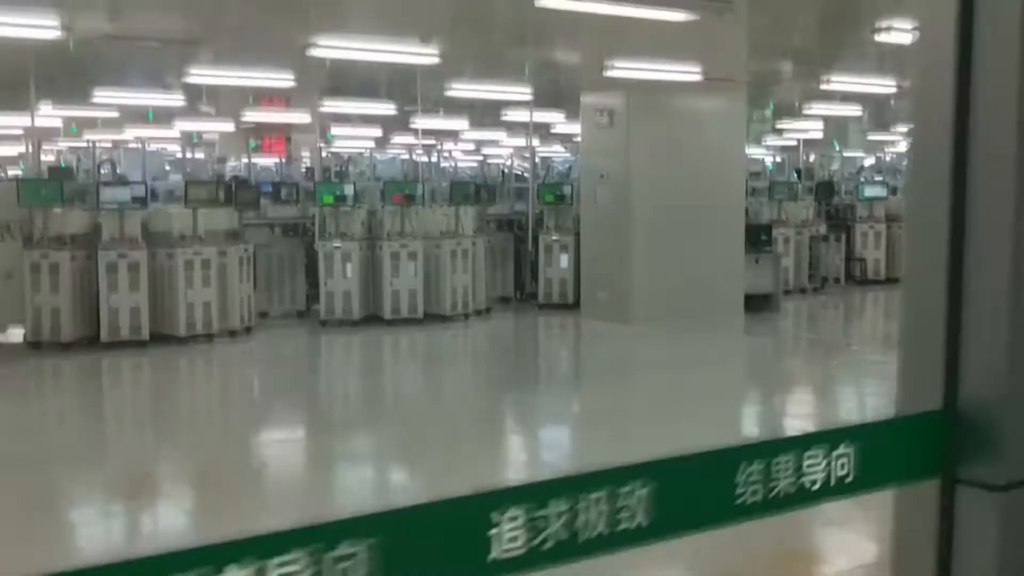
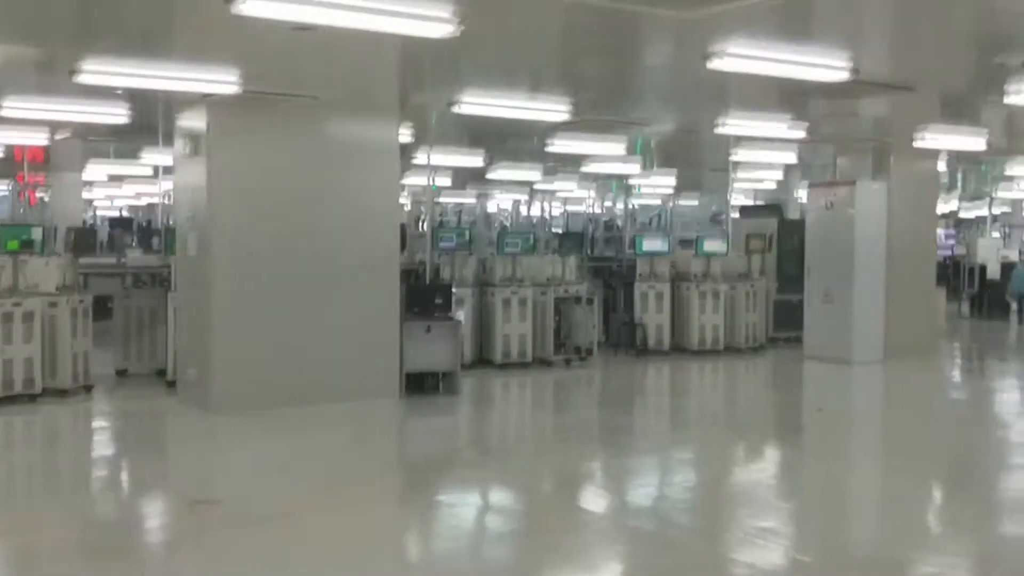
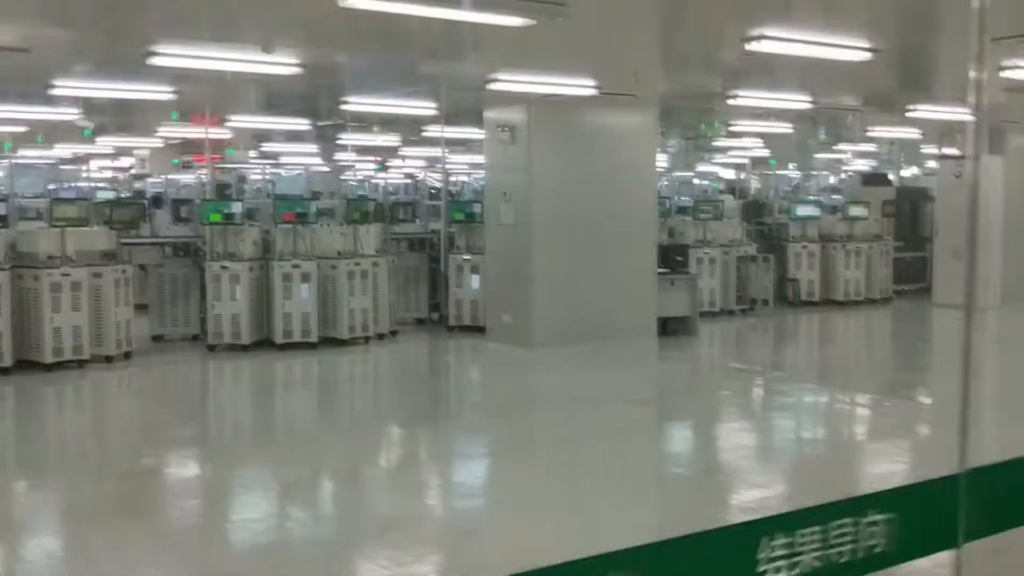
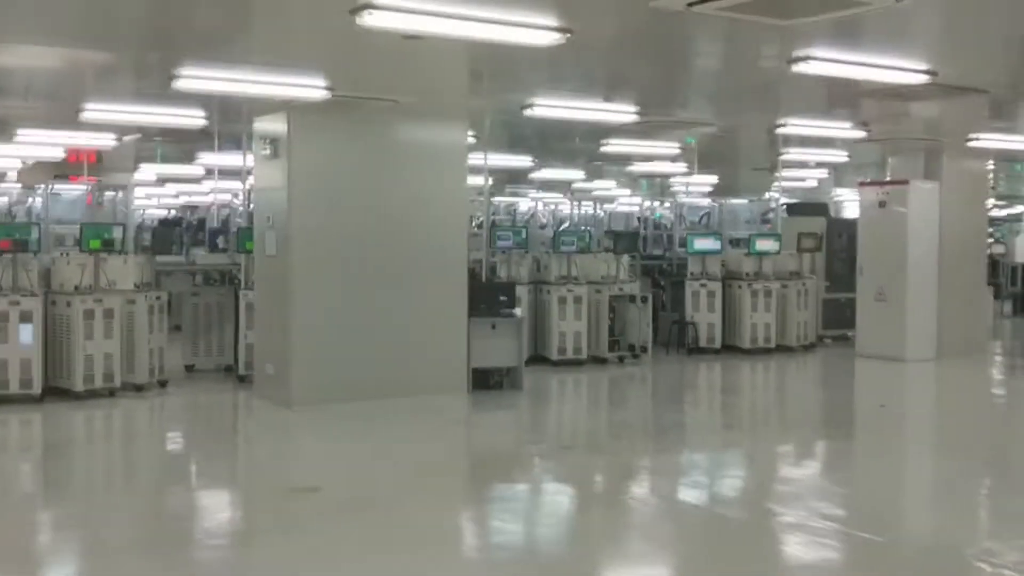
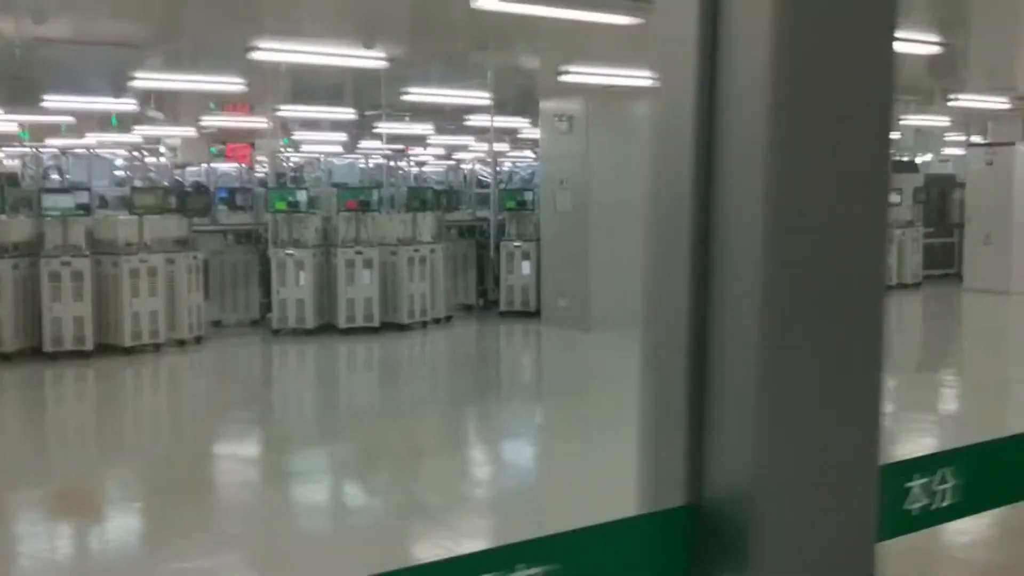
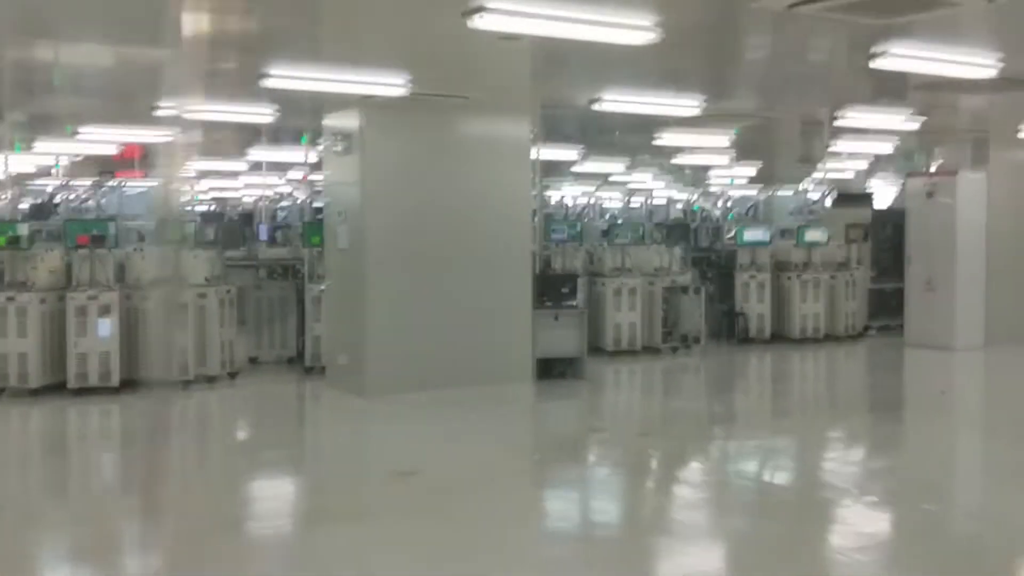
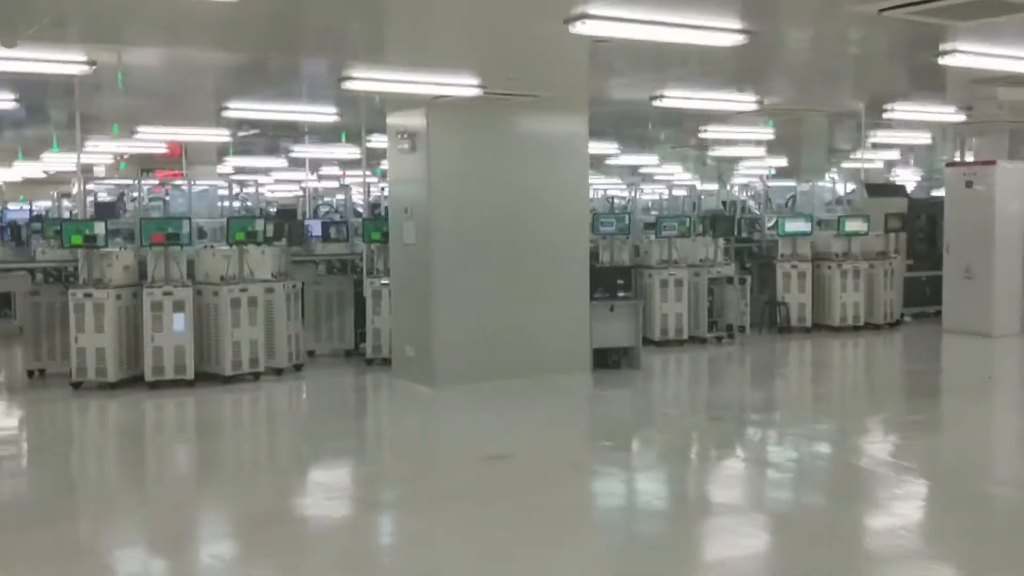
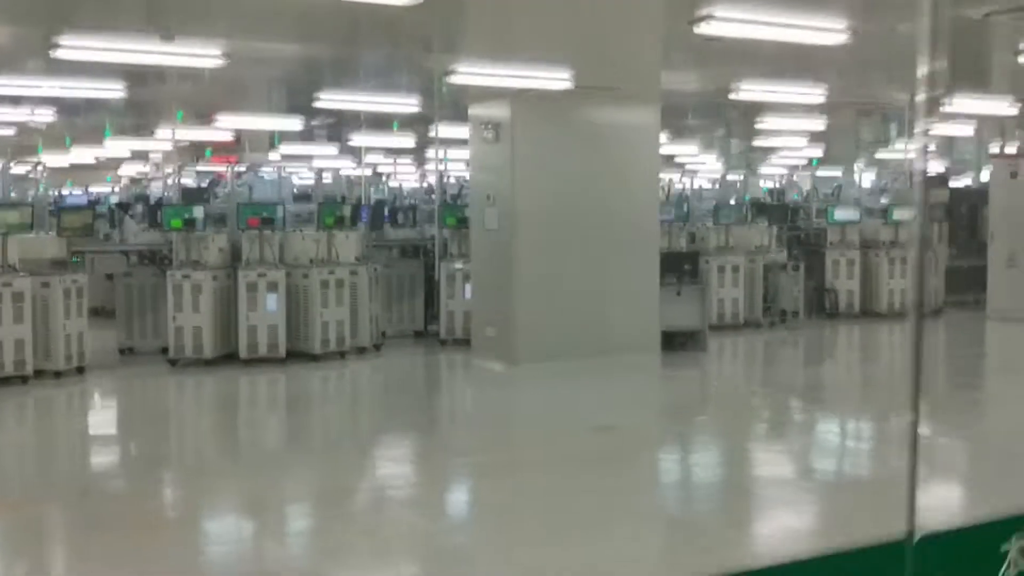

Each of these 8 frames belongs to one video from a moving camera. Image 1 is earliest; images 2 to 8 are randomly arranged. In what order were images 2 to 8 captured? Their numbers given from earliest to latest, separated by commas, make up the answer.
5, 3, 8, 7, 6, 4, 2
